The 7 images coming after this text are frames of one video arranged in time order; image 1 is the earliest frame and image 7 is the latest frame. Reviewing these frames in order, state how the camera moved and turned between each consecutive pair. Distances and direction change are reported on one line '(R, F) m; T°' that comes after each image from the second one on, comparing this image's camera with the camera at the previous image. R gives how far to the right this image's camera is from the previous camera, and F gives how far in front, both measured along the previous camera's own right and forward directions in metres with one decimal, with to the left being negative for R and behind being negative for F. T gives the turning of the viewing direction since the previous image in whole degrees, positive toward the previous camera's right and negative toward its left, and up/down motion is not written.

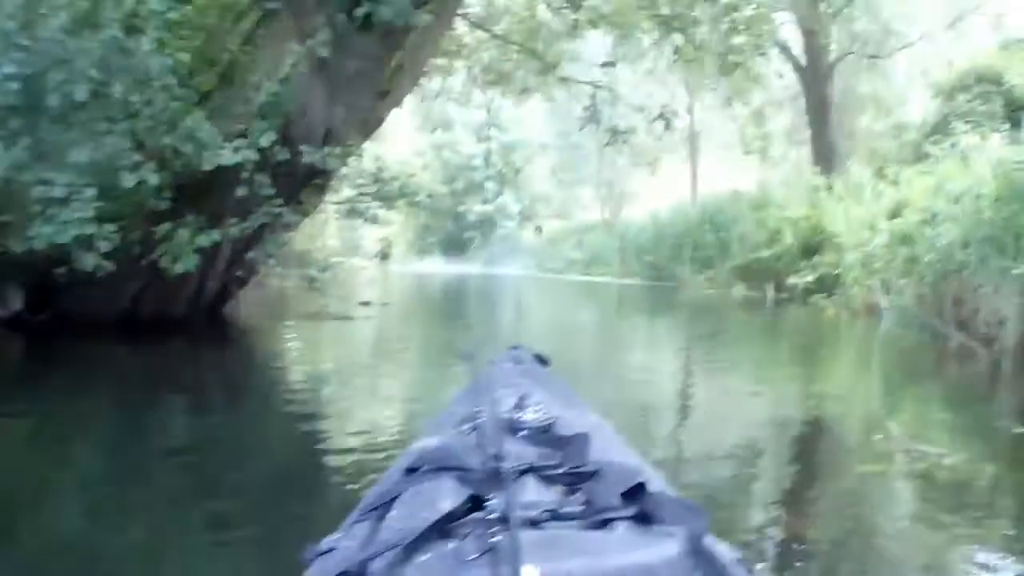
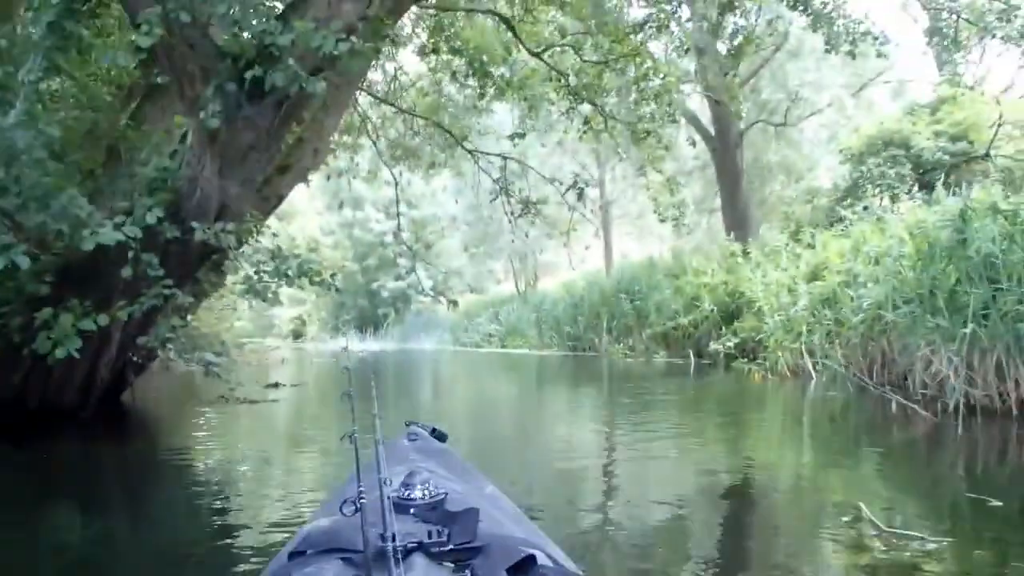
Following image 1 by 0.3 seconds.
(0.0, +0.2) m; +5°
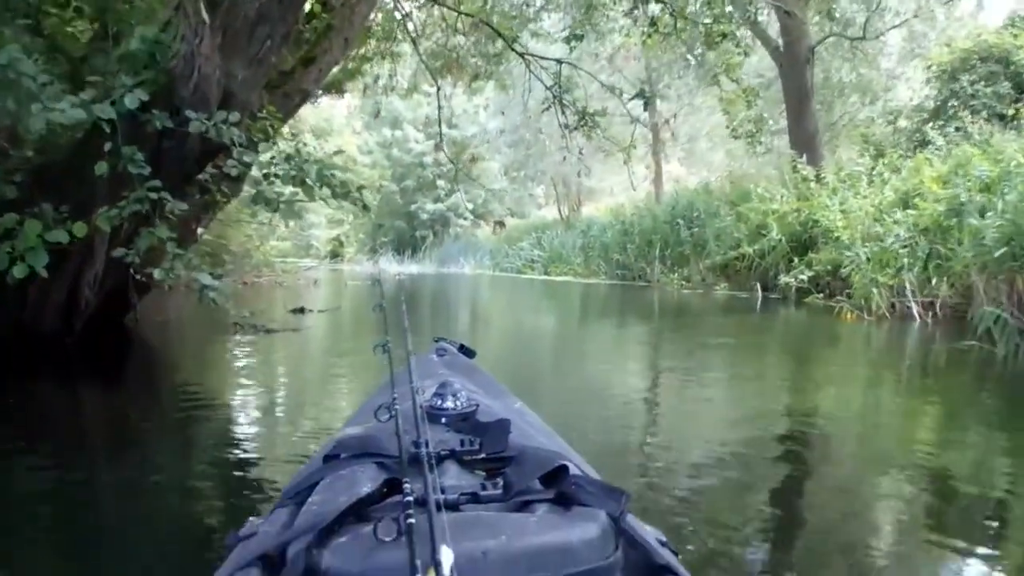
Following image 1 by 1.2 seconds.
(-0.1, +0.5) m; -2°
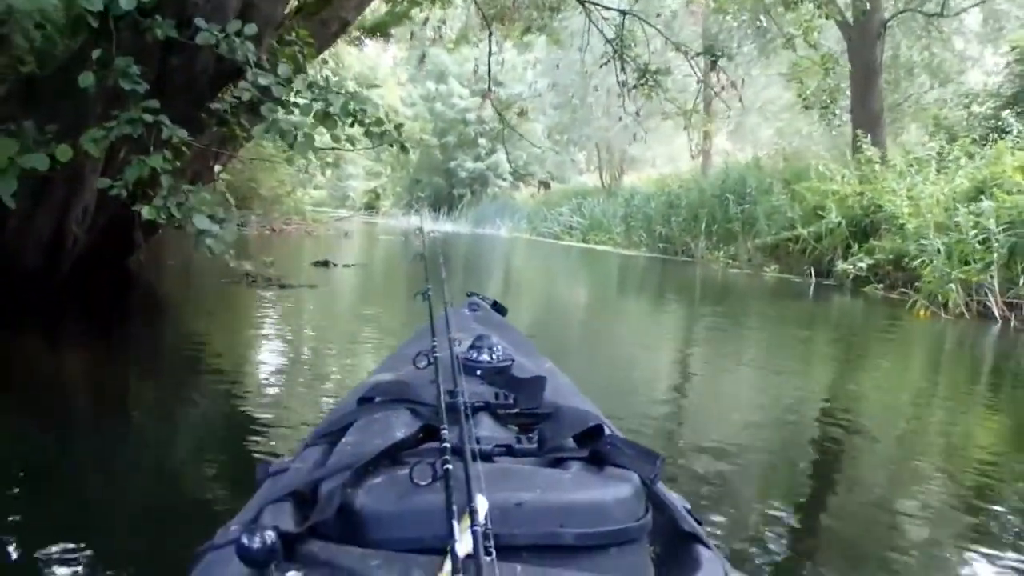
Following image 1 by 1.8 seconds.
(0.0, +0.3) m; -2°
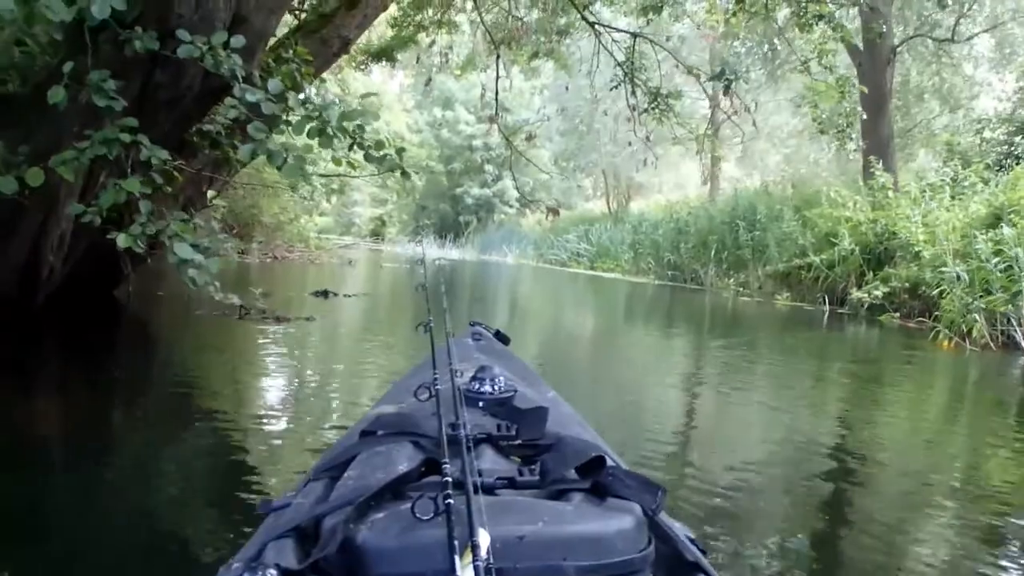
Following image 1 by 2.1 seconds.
(0.0, +0.1) m; 0°
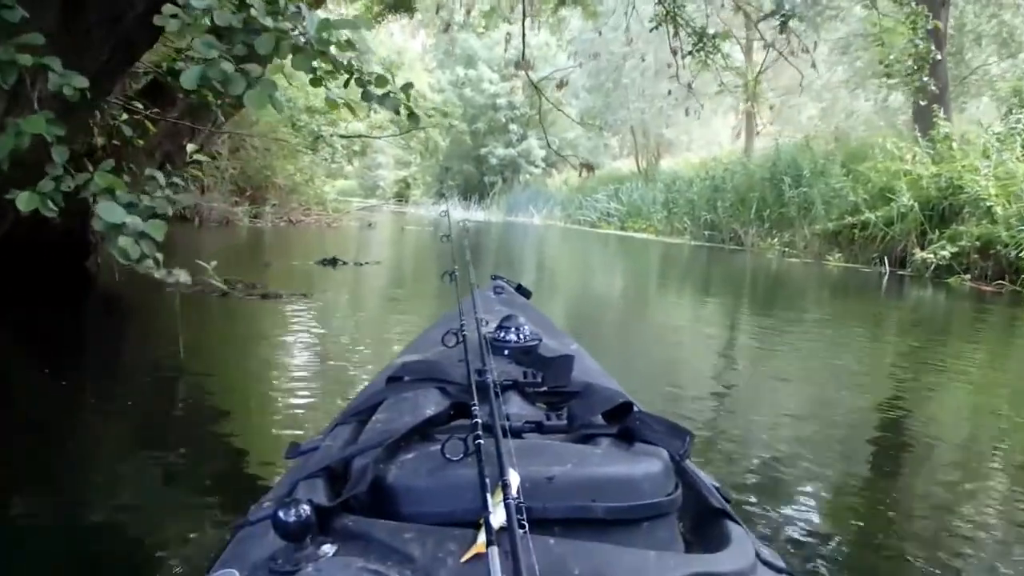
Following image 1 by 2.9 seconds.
(0.0, +0.3) m; -2°
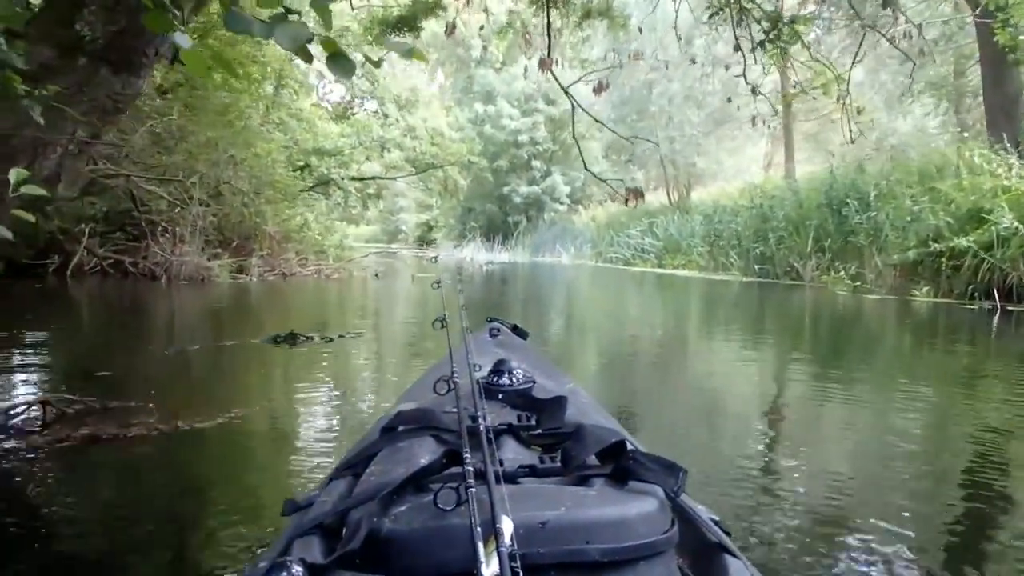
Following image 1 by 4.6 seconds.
(0.0, +0.7) m; -2°
